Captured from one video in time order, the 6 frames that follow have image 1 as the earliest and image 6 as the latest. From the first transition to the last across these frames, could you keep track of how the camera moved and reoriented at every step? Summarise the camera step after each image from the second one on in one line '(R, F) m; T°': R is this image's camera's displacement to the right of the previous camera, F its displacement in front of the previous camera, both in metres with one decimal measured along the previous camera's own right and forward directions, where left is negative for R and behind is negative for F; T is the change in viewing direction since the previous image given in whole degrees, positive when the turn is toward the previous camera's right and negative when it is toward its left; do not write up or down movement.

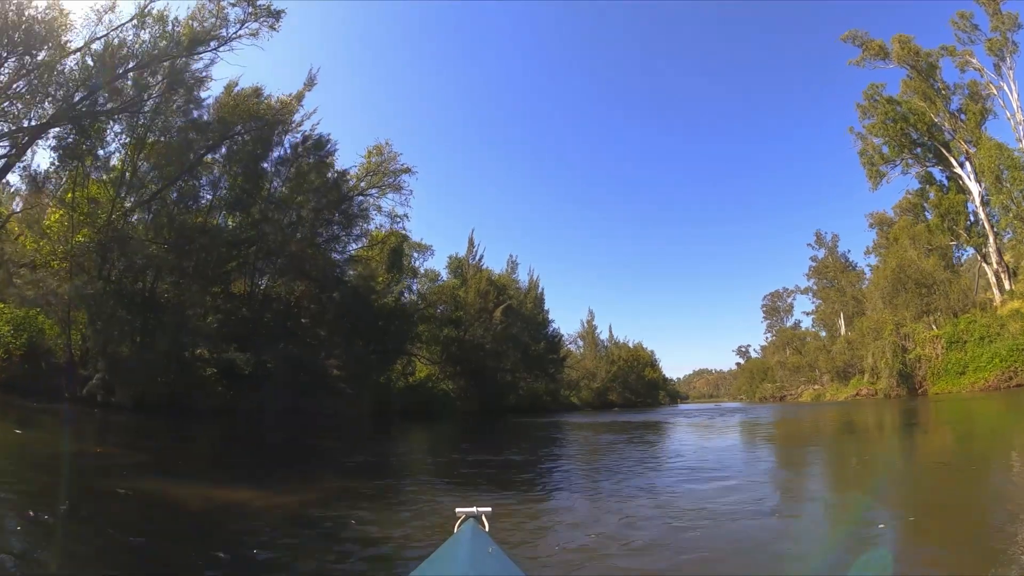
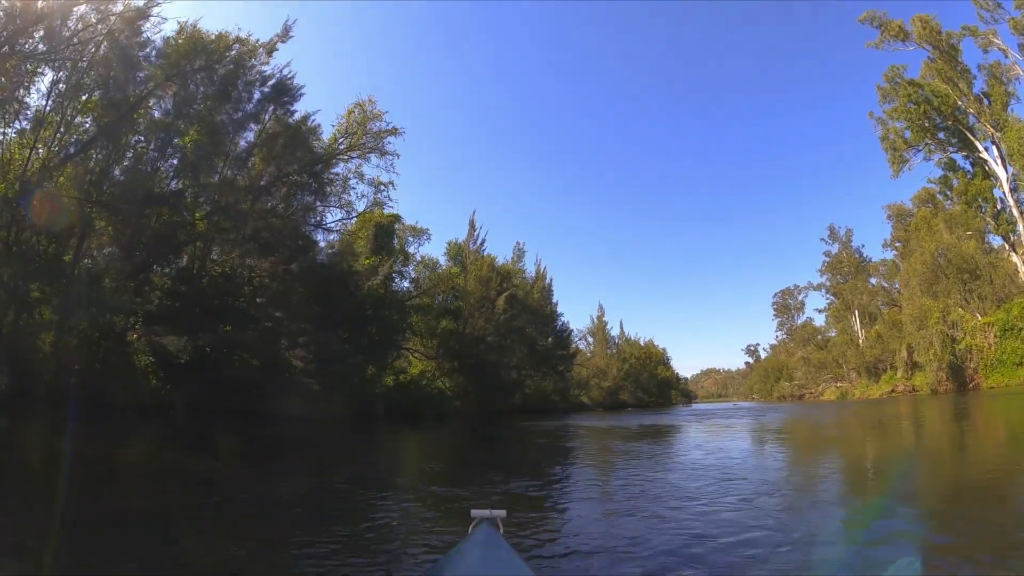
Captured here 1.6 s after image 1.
(0.0, +4.0) m; 0°
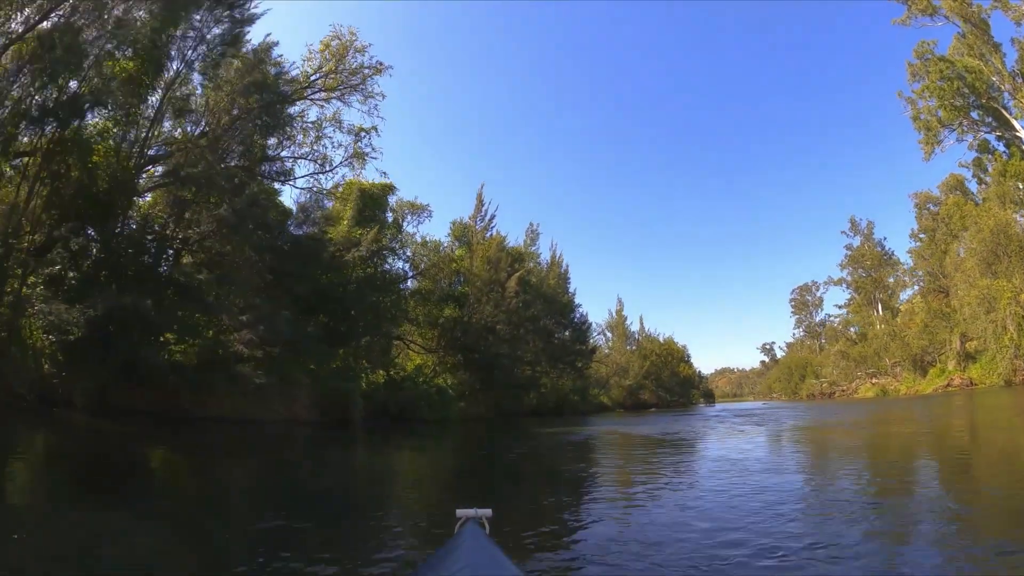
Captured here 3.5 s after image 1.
(-0.1, +4.6) m; -1°
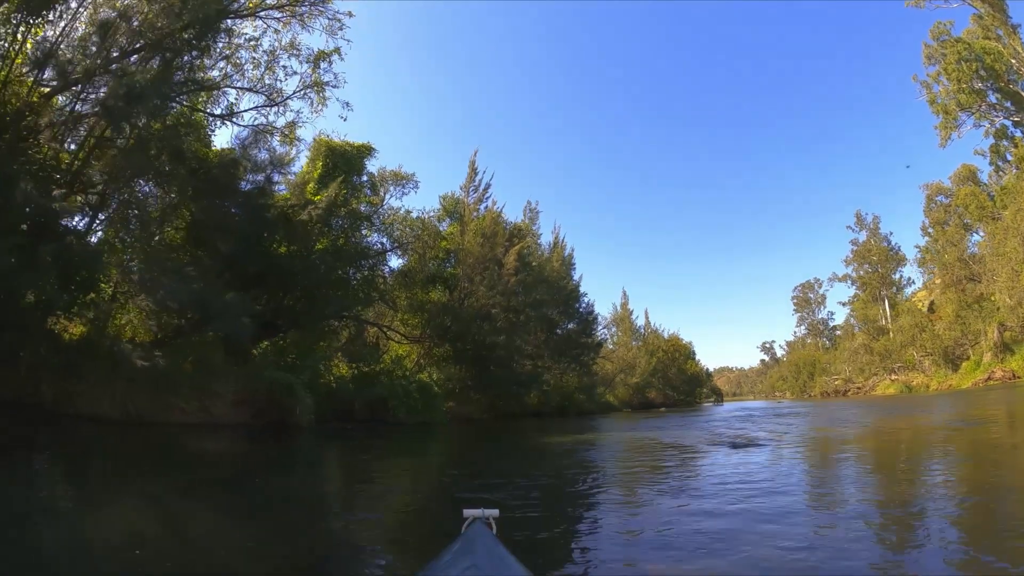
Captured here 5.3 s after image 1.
(0.0, +4.2) m; 0°
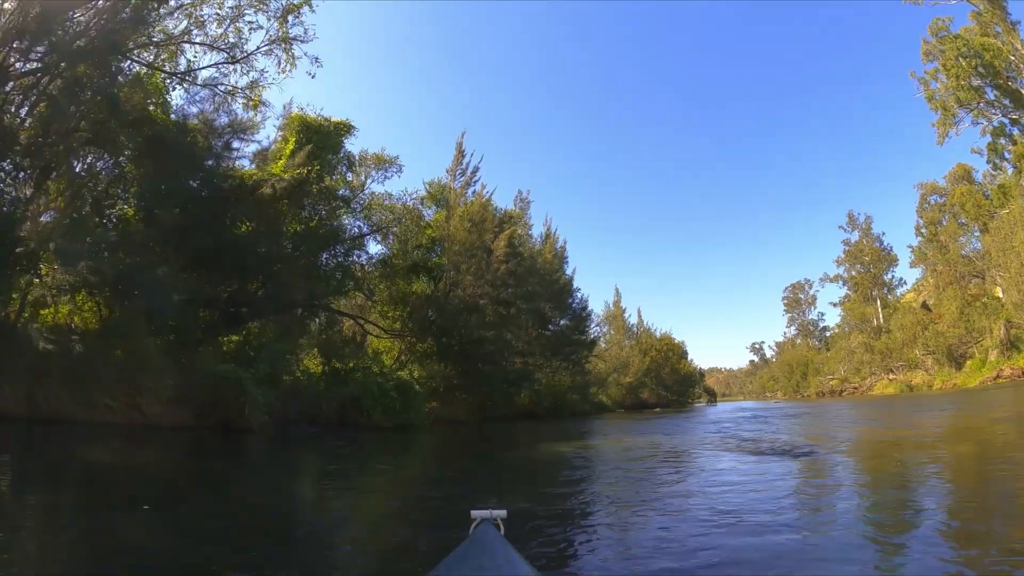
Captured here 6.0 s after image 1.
(0.0, +1.9) m; +1°
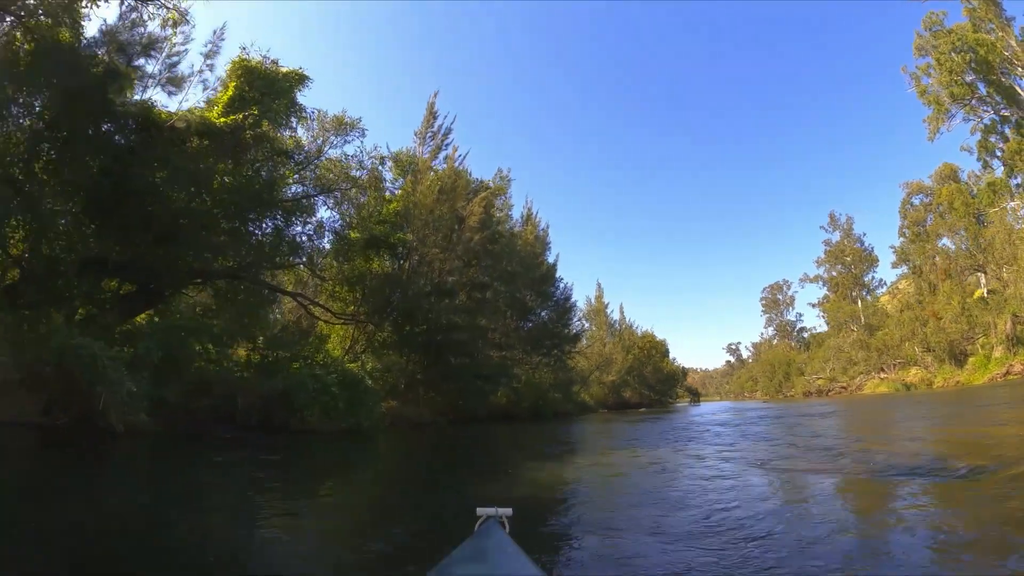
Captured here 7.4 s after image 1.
(+0.1, +3.4) m; +2°
